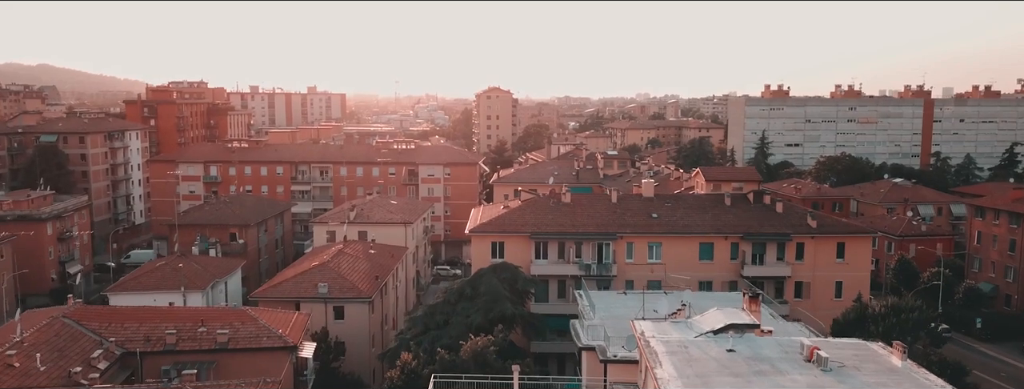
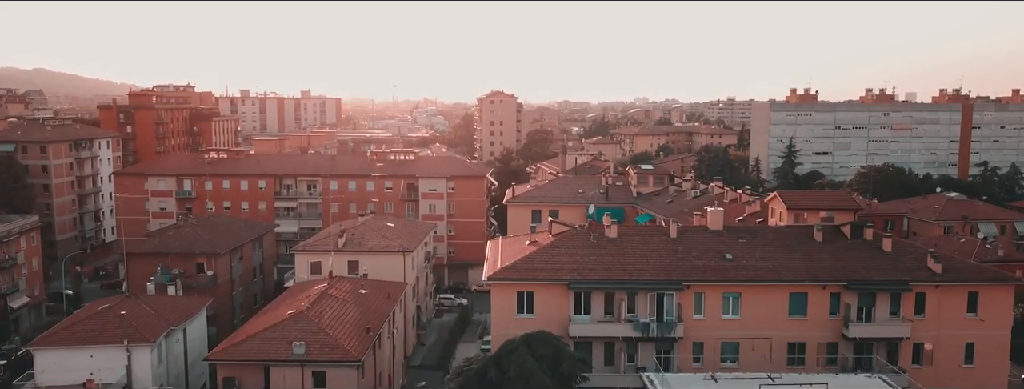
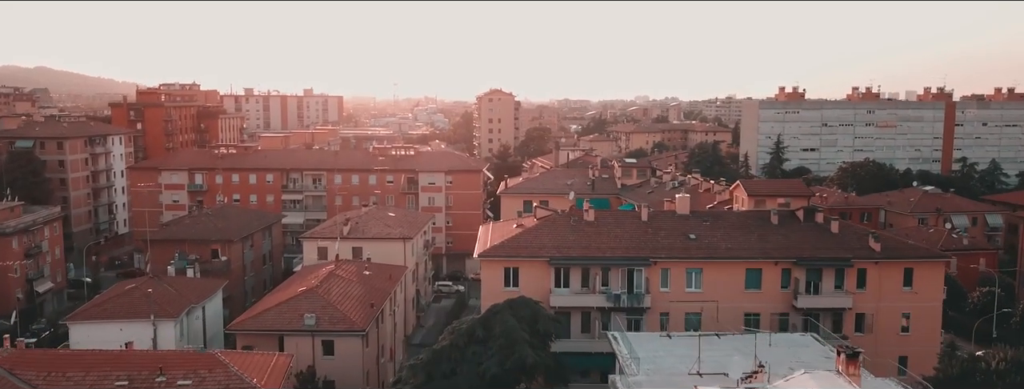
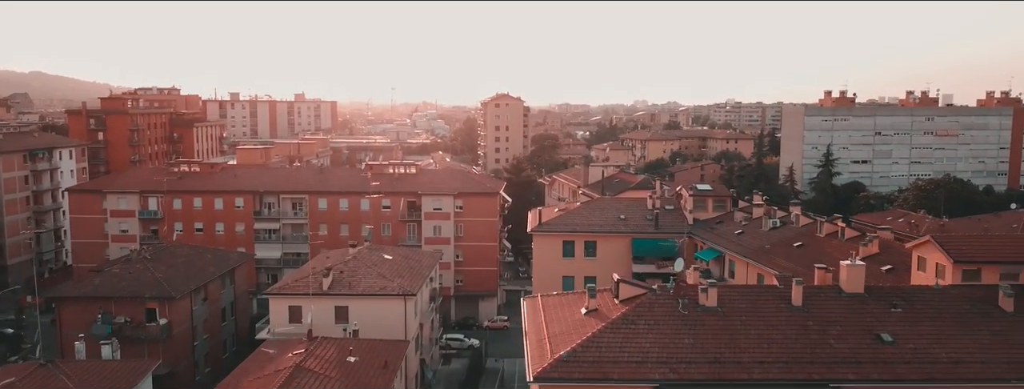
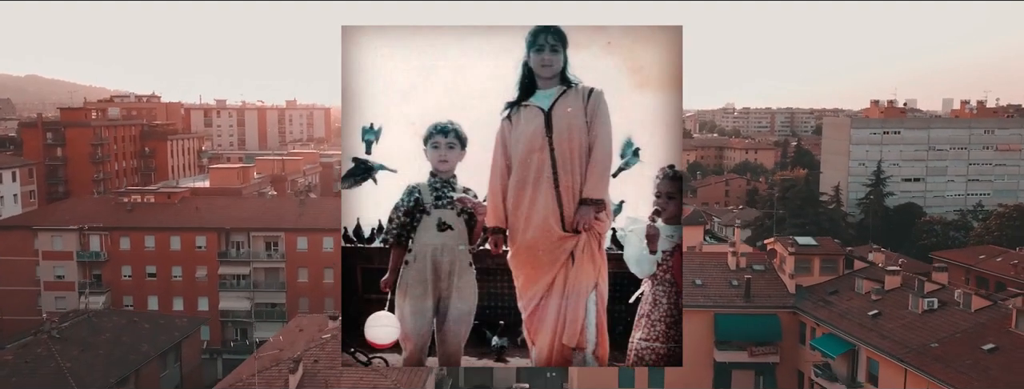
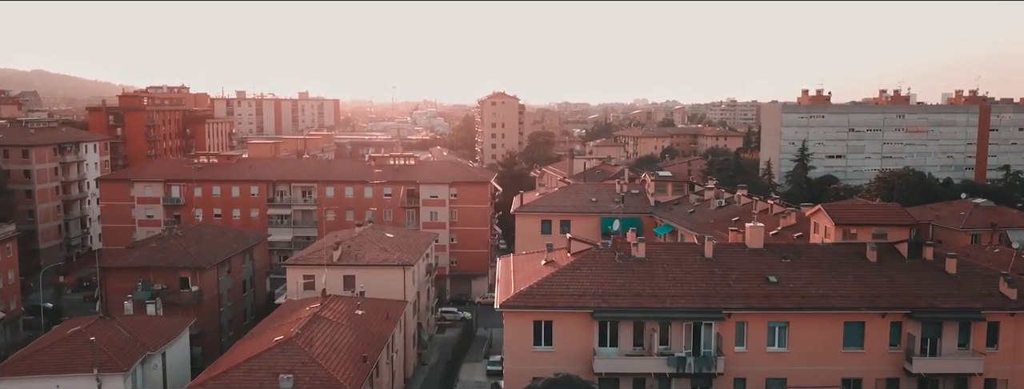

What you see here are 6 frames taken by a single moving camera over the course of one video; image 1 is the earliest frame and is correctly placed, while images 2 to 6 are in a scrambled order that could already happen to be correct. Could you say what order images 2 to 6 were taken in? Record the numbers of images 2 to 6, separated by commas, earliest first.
3, 2, 6, 4, 5
